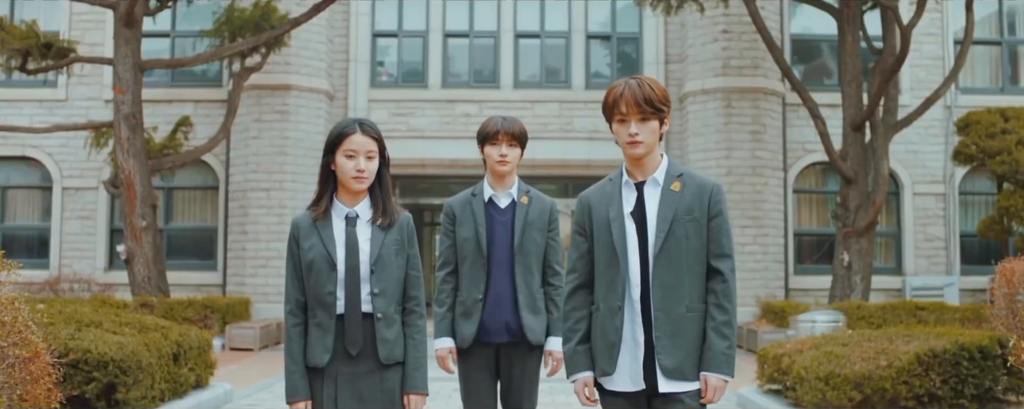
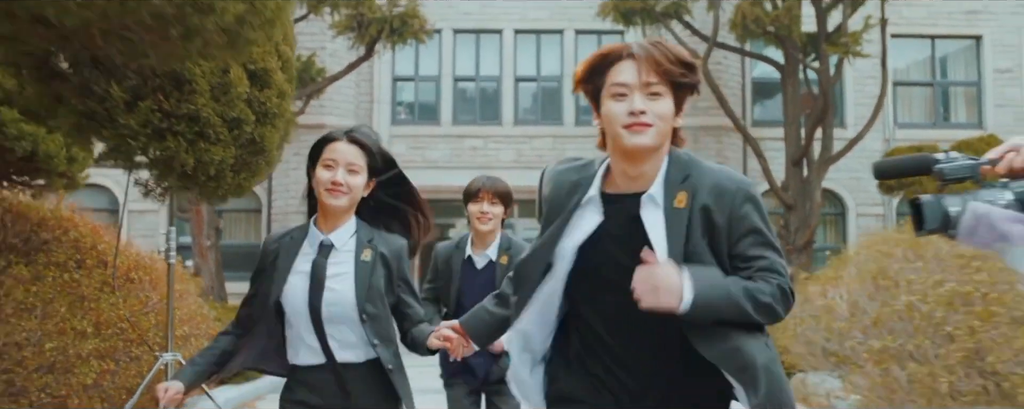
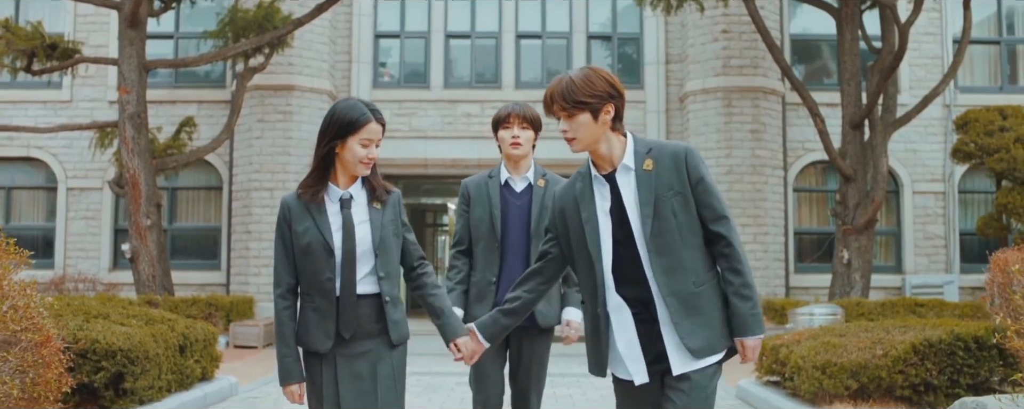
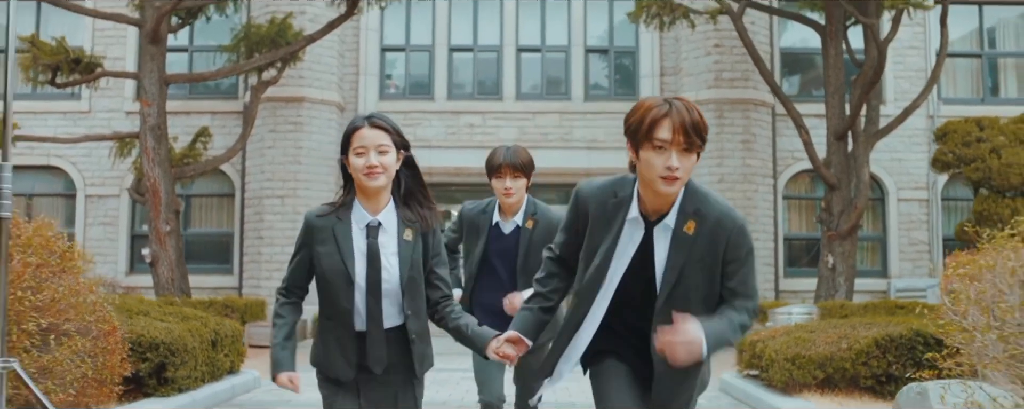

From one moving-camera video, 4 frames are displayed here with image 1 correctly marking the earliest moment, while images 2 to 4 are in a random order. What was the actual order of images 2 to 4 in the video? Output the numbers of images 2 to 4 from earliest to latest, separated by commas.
3, 4, 2
